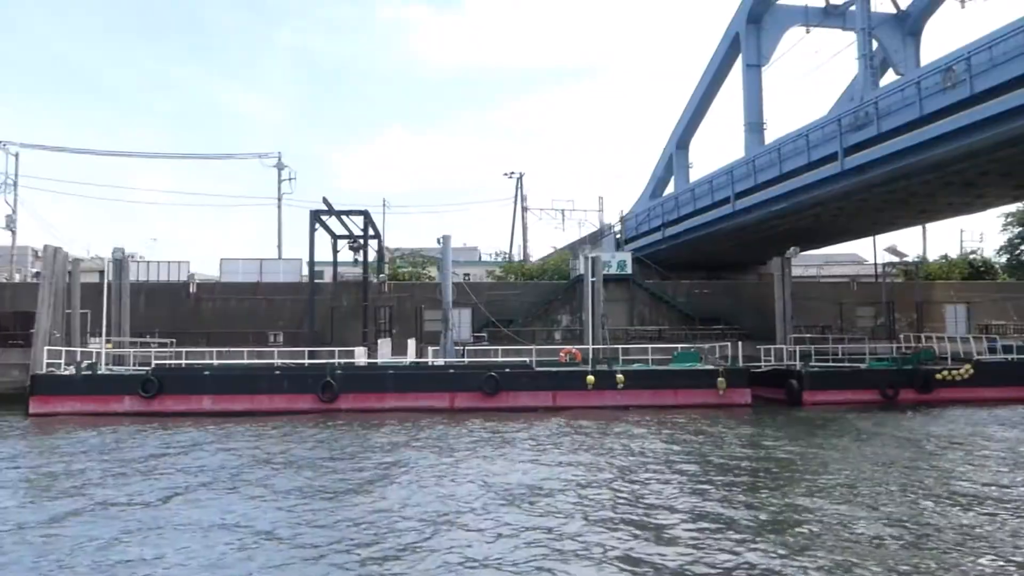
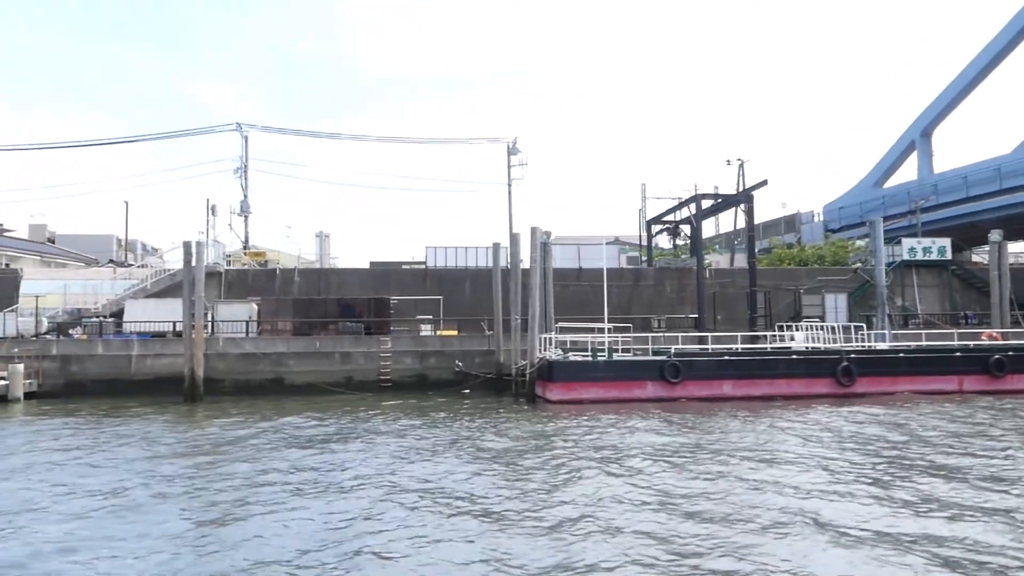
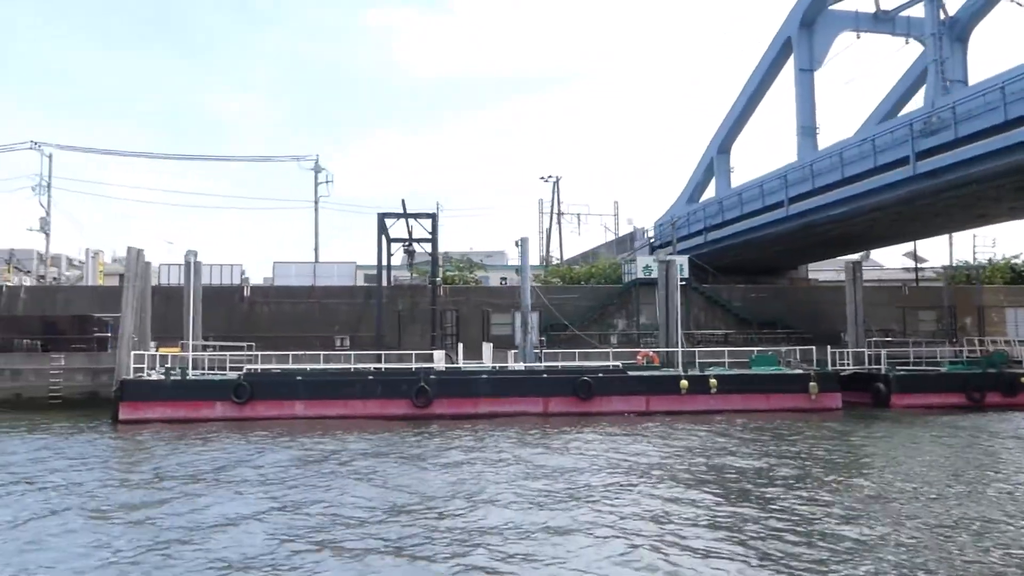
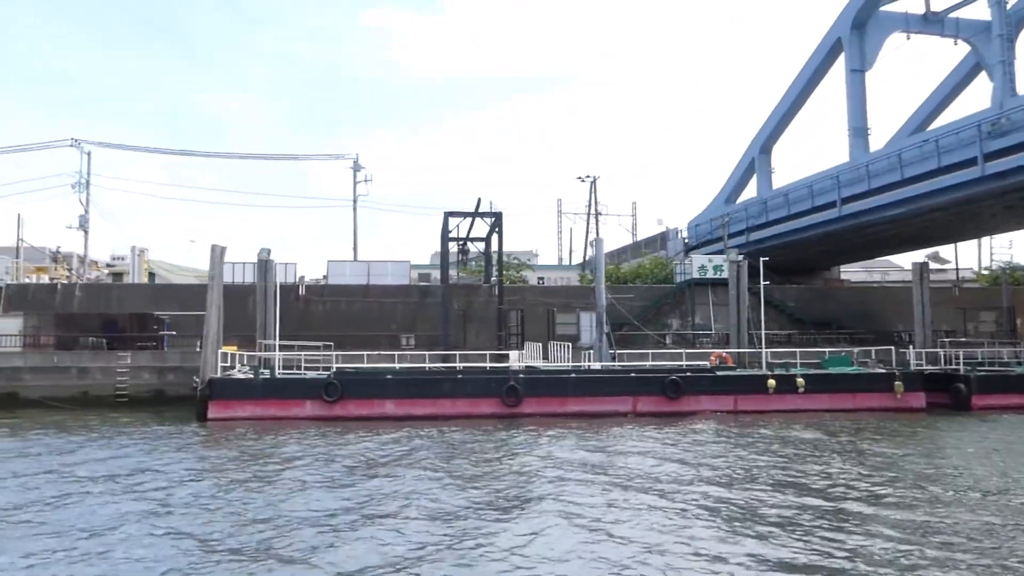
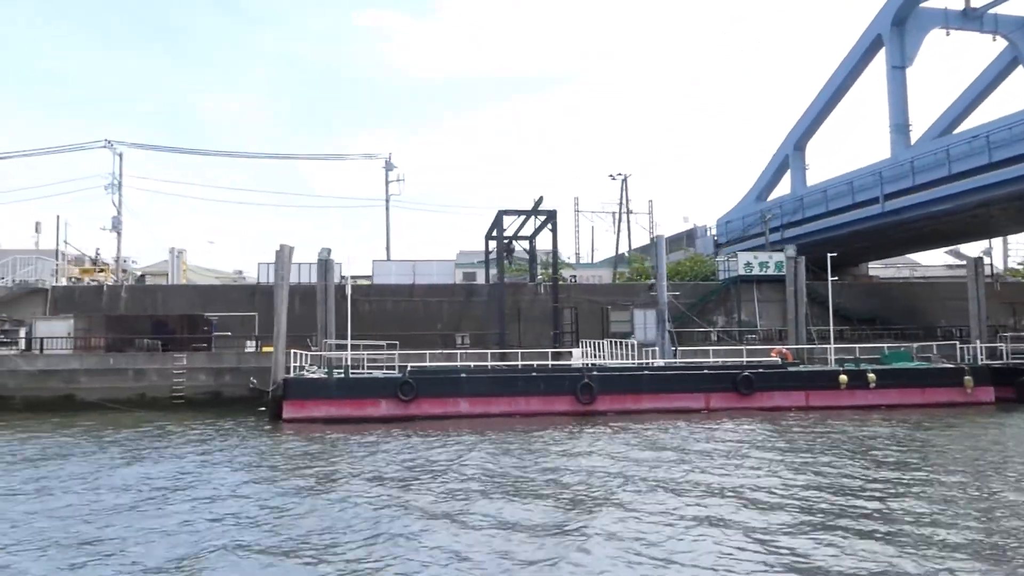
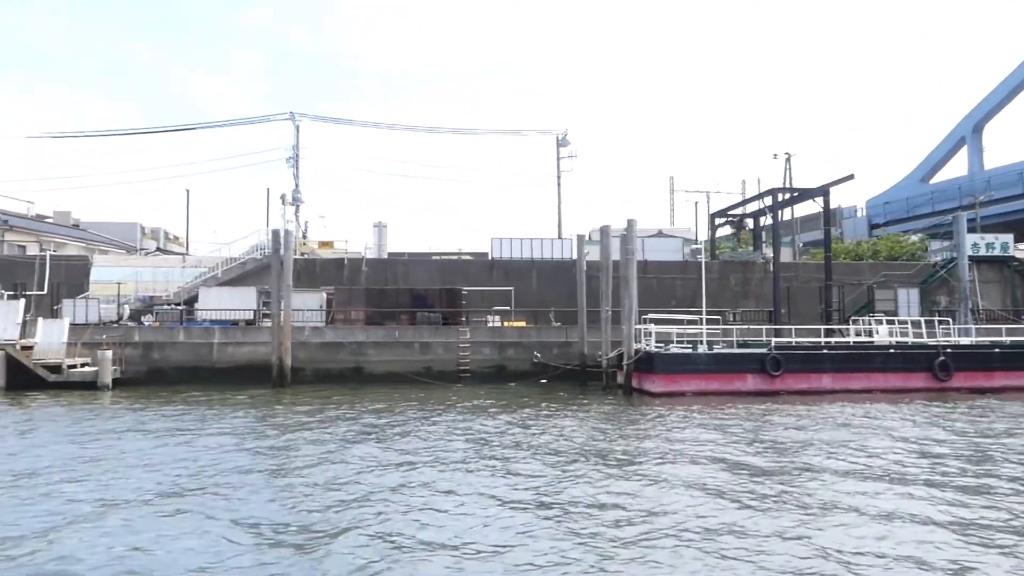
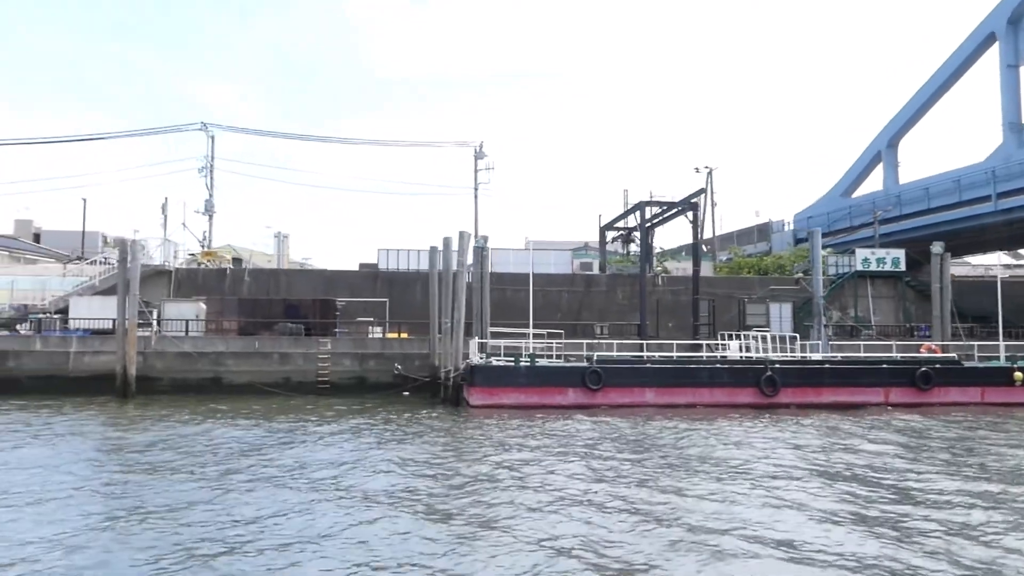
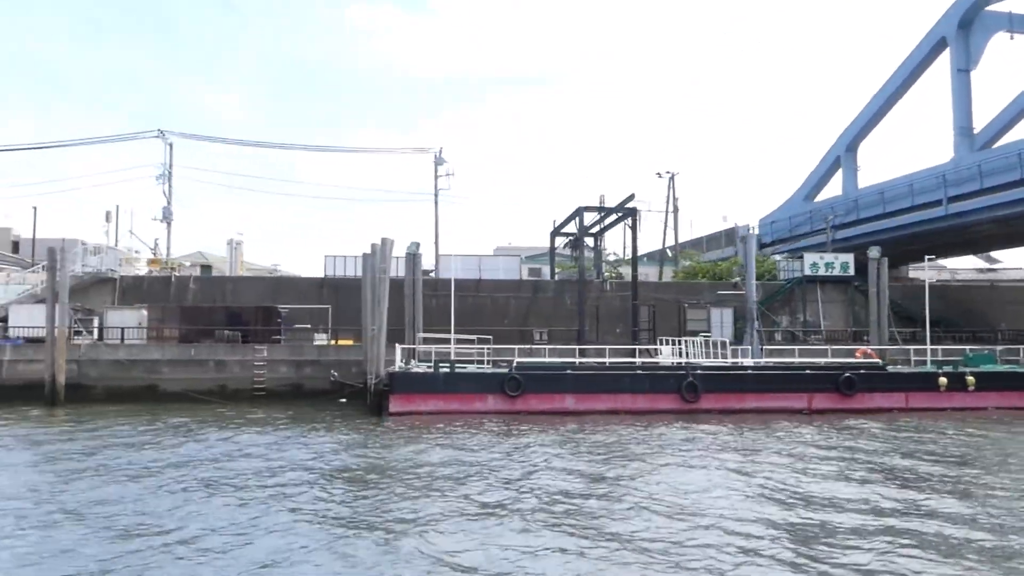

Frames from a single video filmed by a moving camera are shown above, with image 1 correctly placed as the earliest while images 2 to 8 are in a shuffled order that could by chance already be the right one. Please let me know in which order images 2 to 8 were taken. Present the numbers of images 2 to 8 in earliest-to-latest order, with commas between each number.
3, 4, 5, 8, 7, 2, 6
